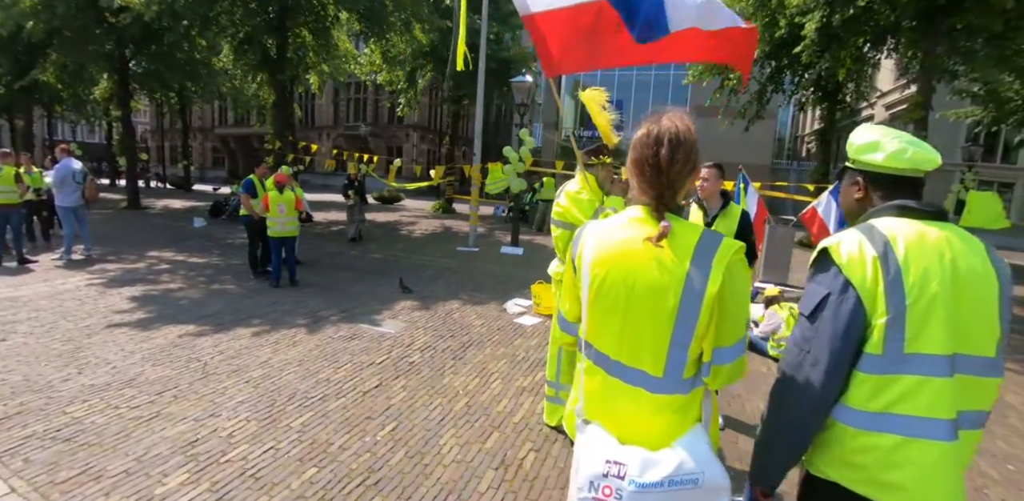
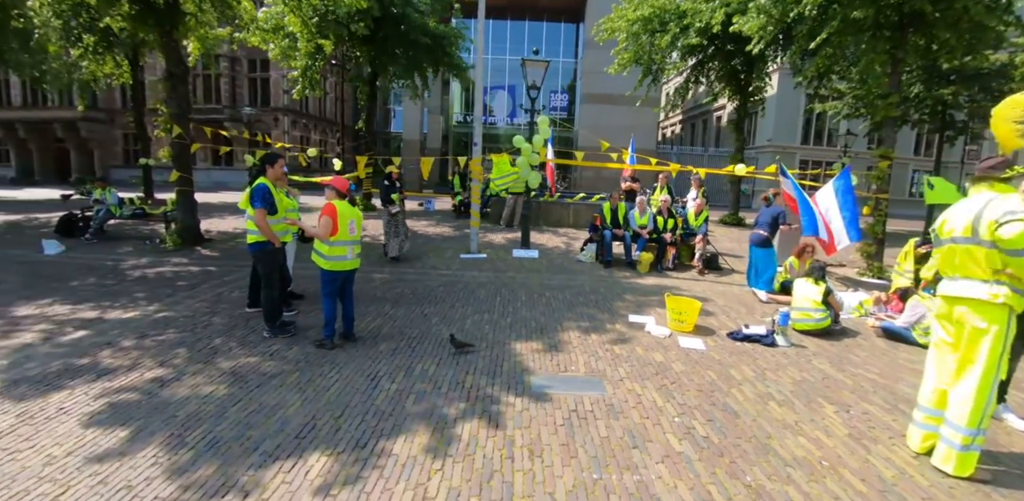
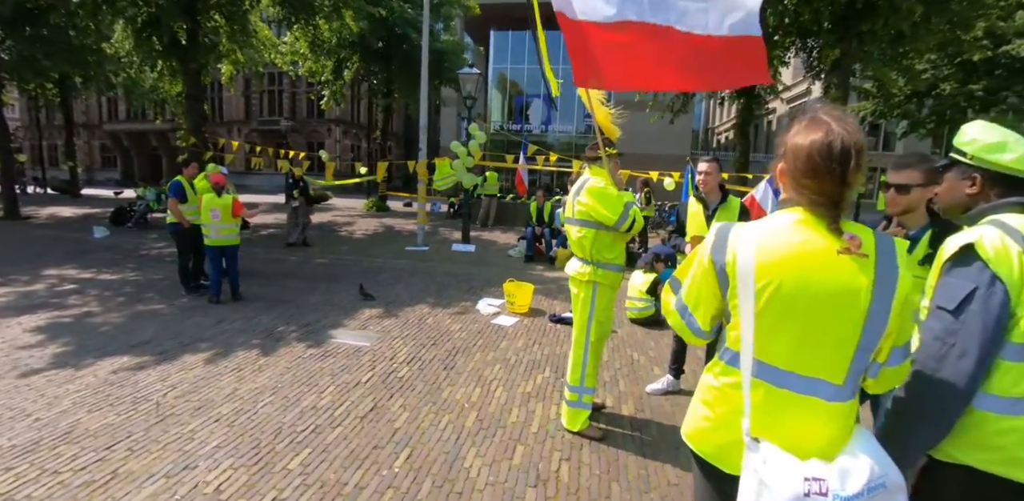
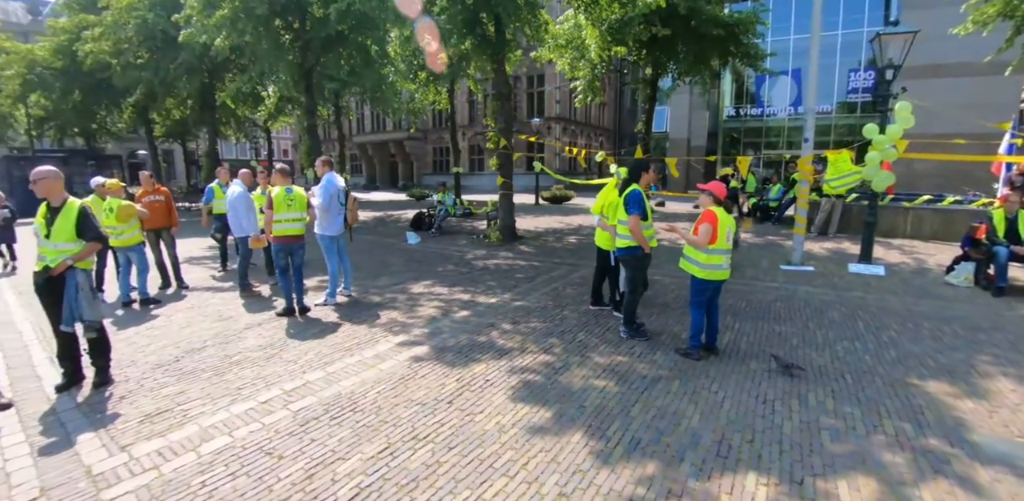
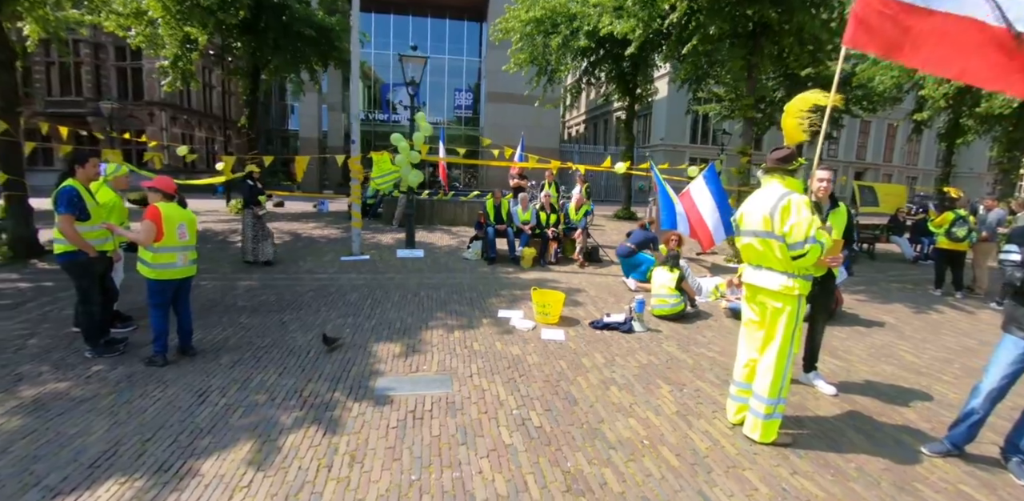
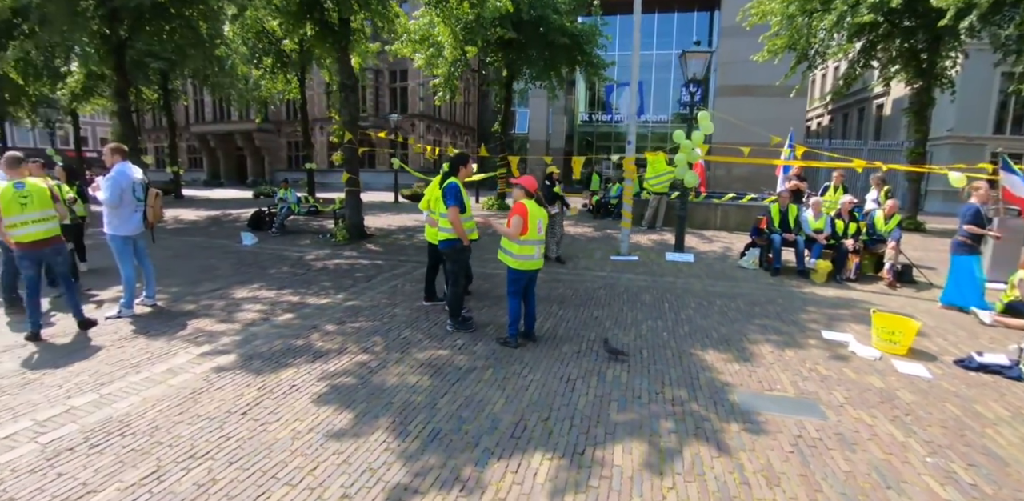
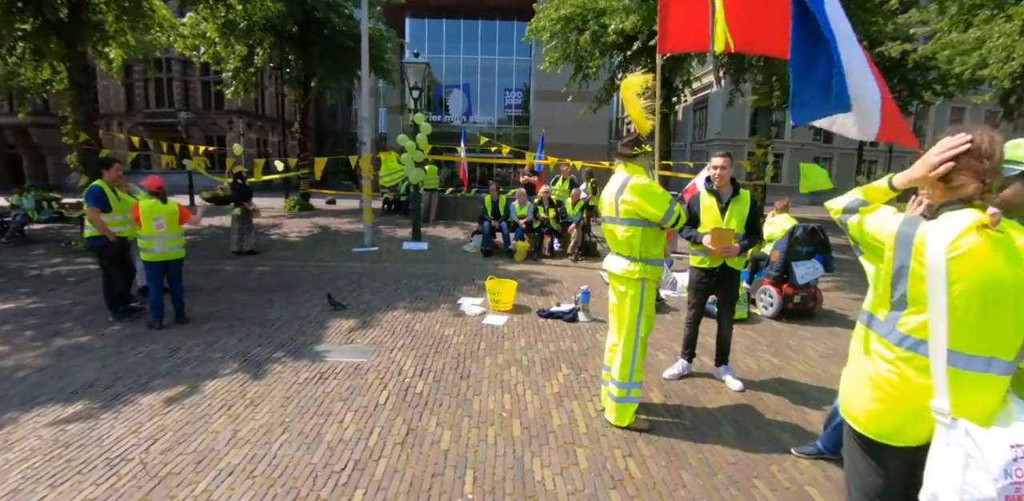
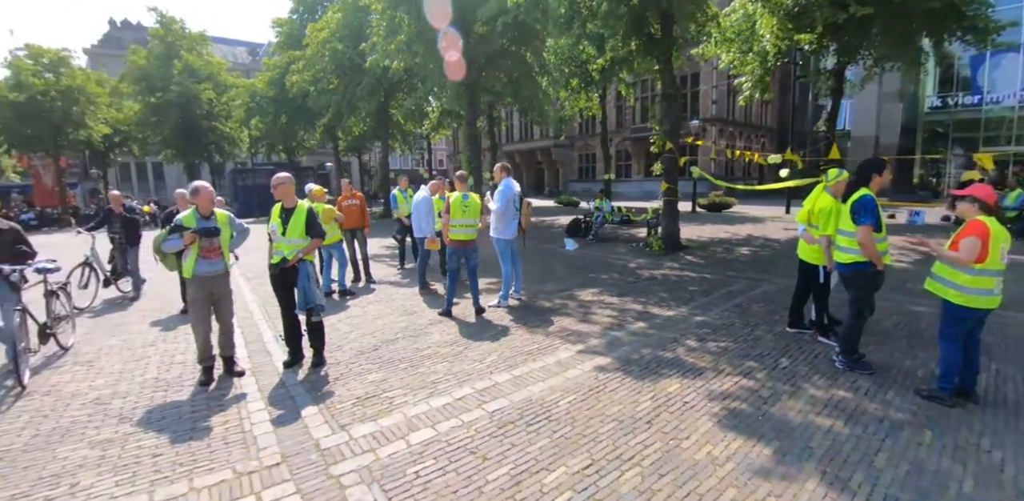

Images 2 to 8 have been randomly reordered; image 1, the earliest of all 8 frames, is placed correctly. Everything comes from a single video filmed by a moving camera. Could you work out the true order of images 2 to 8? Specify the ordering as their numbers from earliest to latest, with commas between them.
3, 7, 5, 2, 6, 4, 8
